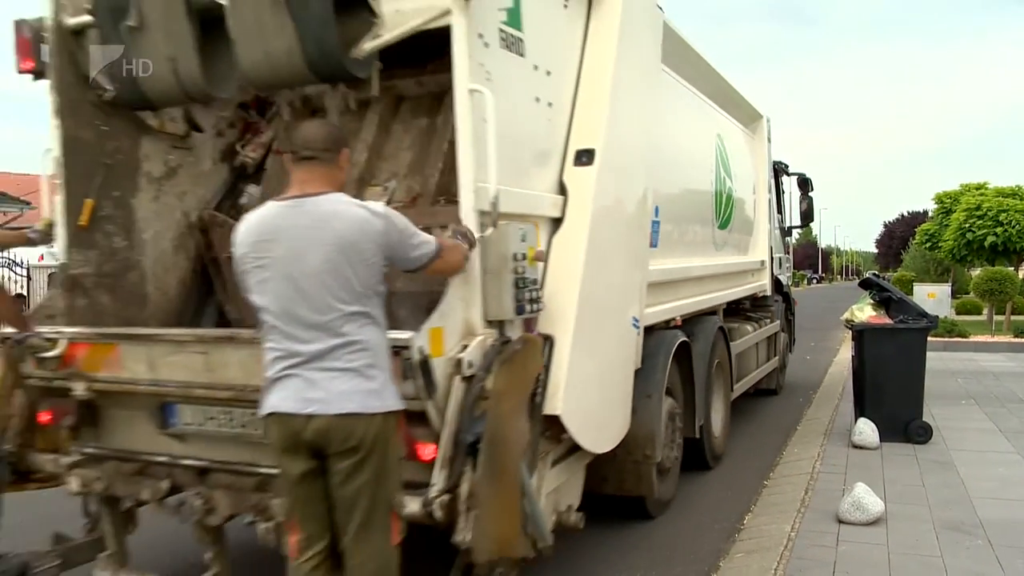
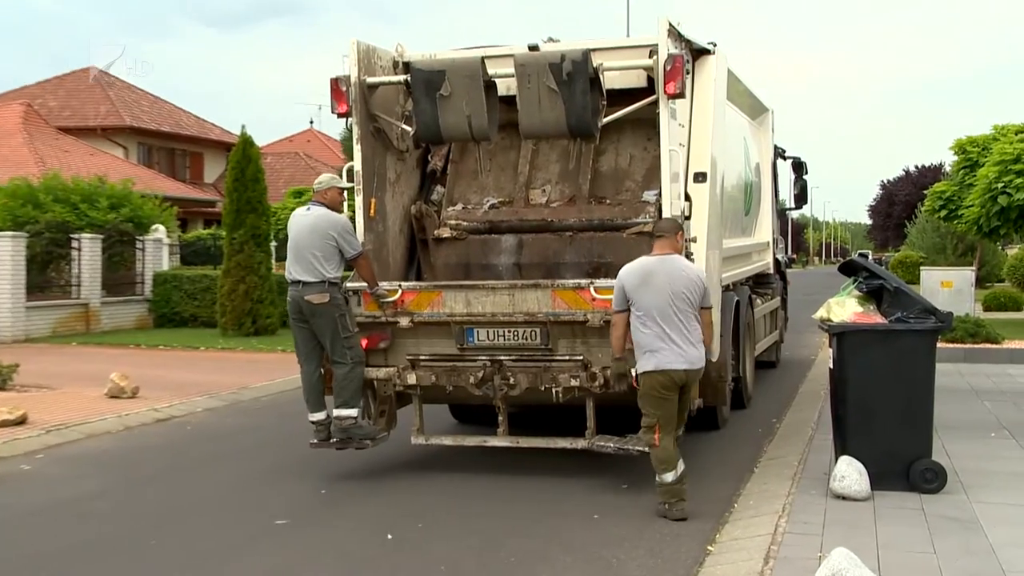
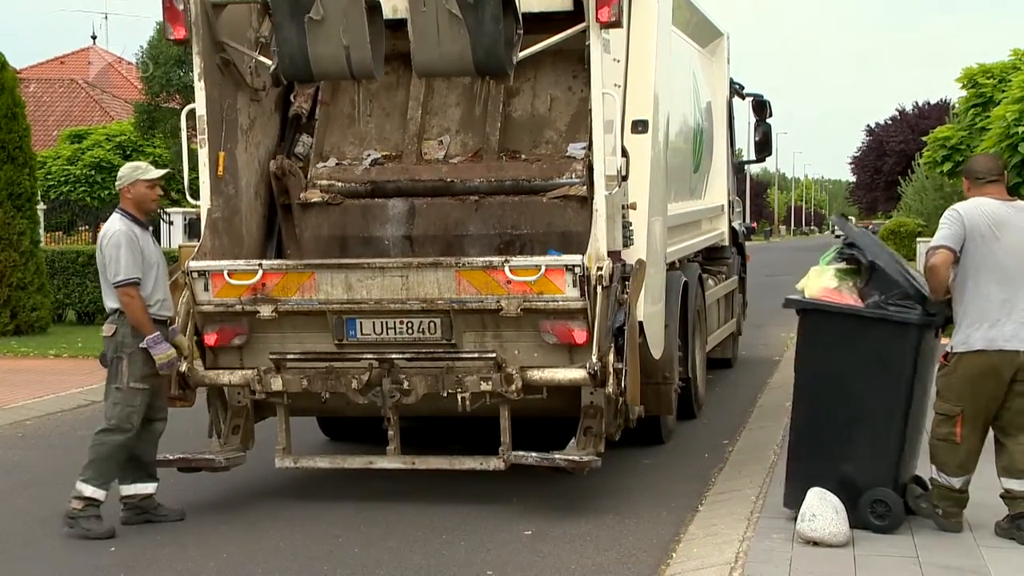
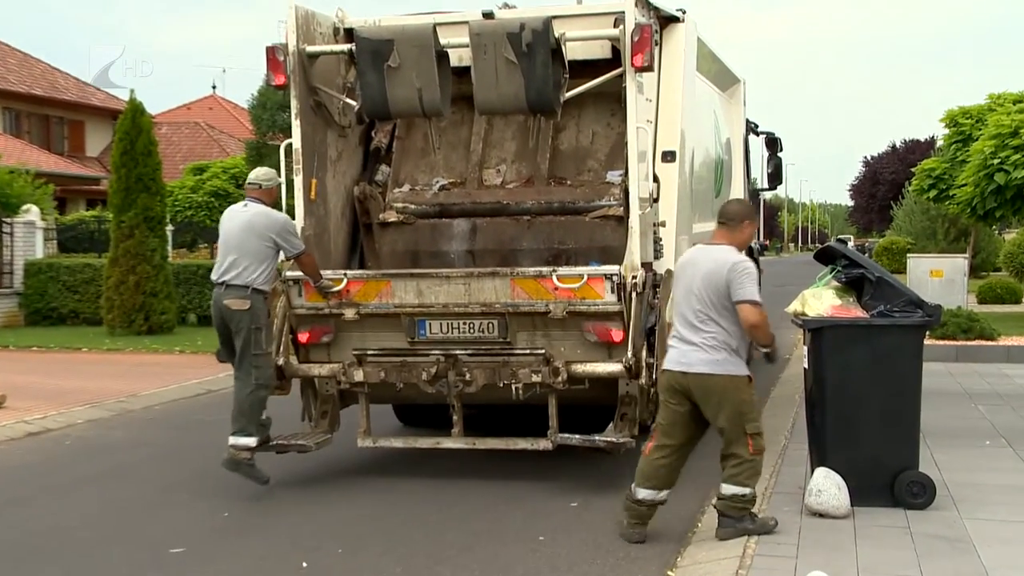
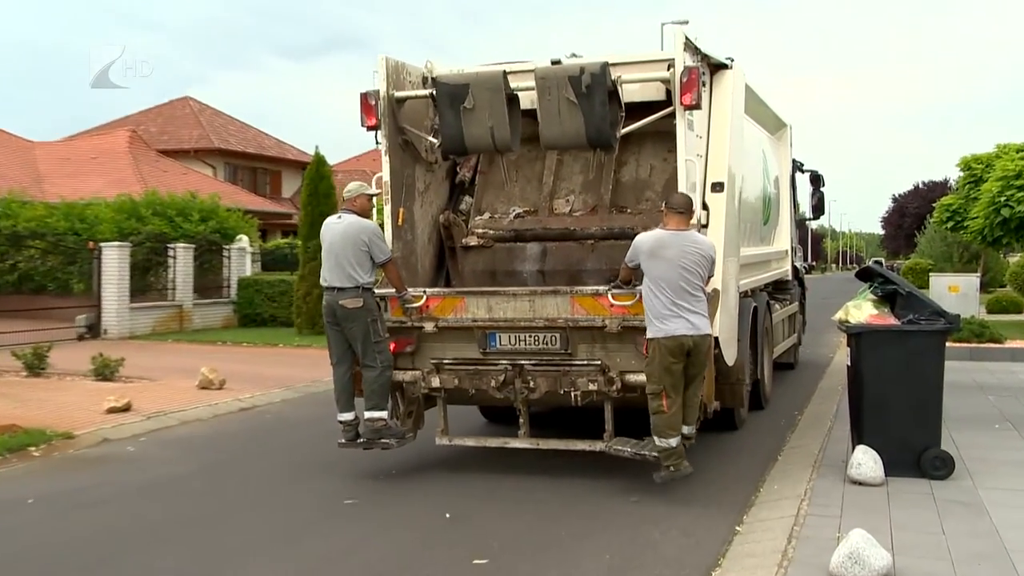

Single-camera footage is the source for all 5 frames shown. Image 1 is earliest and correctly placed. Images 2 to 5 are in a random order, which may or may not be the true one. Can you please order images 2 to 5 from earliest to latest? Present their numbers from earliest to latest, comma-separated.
5, 2, 4, 3
